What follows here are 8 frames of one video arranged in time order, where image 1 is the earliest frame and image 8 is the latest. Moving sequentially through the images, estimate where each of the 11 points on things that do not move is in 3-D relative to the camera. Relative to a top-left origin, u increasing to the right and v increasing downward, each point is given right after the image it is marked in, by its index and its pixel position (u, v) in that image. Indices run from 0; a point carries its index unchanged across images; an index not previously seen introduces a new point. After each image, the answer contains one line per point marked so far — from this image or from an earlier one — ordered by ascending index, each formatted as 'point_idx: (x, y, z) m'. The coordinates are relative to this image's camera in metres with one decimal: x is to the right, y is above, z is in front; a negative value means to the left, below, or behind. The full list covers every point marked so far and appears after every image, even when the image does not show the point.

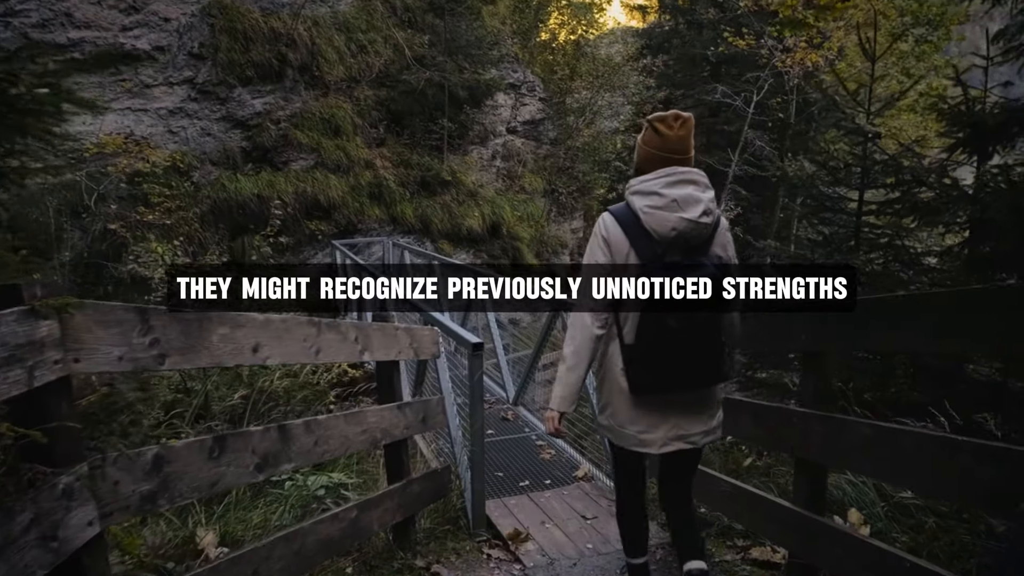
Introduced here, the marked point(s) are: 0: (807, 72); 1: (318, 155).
0: (+5.0, +3.7, +11.7) m
1: (-3.1, +2.1, +10.8) m
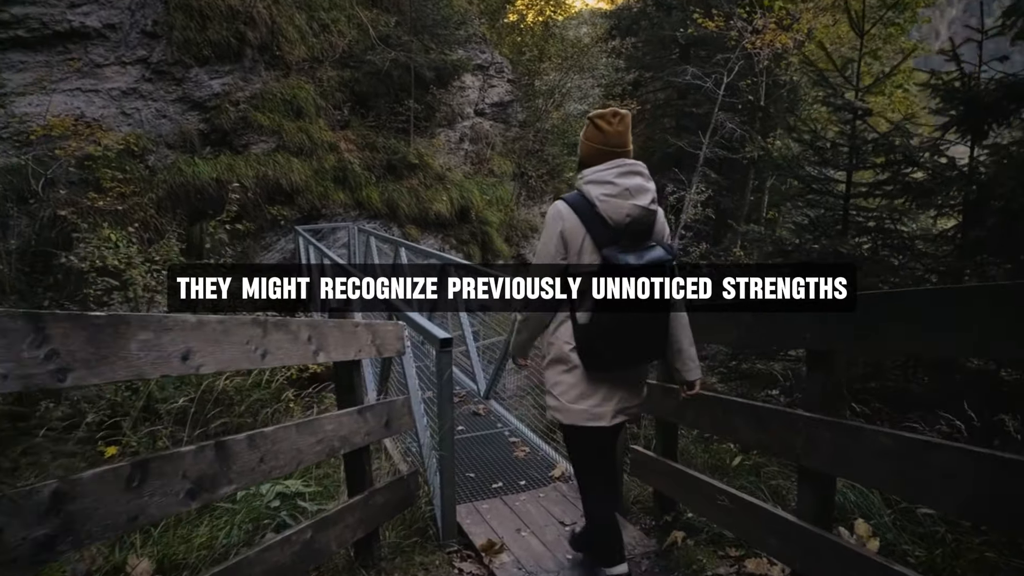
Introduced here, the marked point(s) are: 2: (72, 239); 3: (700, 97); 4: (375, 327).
0: (+4.5, +4.0, +11.6) m
1: (-3.6, +2.3, +10.4) m
2: (-4.9, +0.5, +7.9) m
3: (+3.4, +3.5, +12.5) m
4: (-0.5, -0.1, +2.2) m
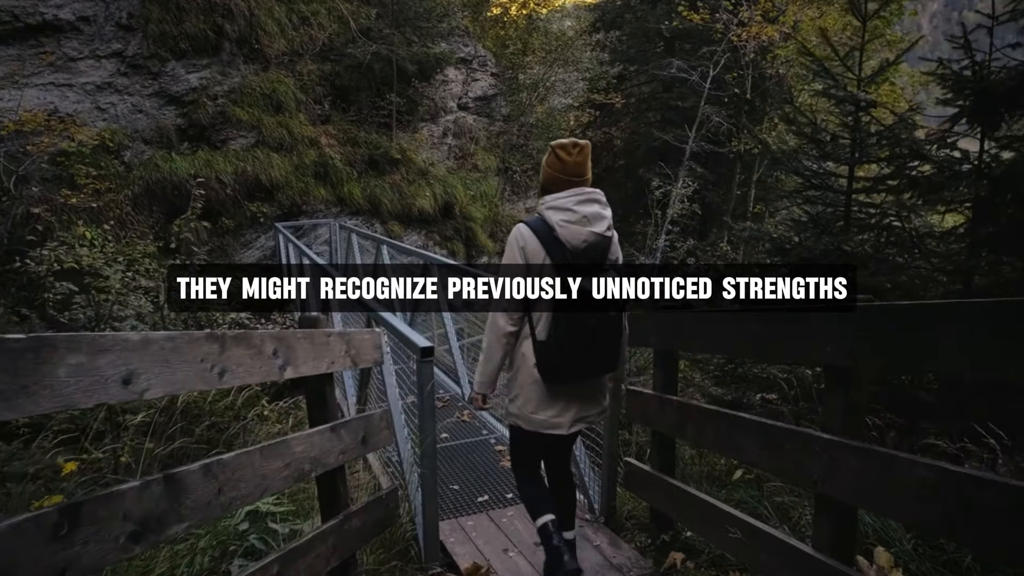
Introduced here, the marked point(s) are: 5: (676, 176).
0: (+4.2, +4.1, +11.5) m
1: (-3.8, +2.3, +10.2) m
2: (-5.1, +0.5, +7.7) m
3: (+3.1, +3.6, +12.4) m
4: (-0.5, -0.1, +2.1) m
5: (+3.0, +2.0, +12.2) m
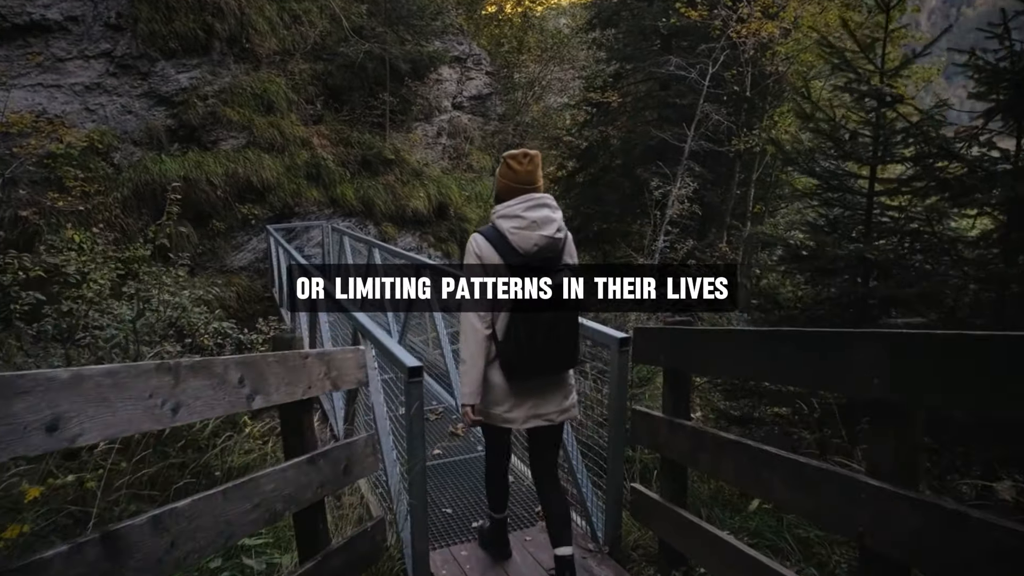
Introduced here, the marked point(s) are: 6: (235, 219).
0: (+4.1, +4.1, +11.4) m
1: (-3.9, +2.3, +10.0) m
2: (-5.1, +0.4, +7.4) m
3: (+3.0, +3.6, +12.2) m
4: (-0.5, -0.2, +1.9) m
5: (+2.9, +2.0, +12.0) m
6: (-3.9, +1.0, +9.5) m
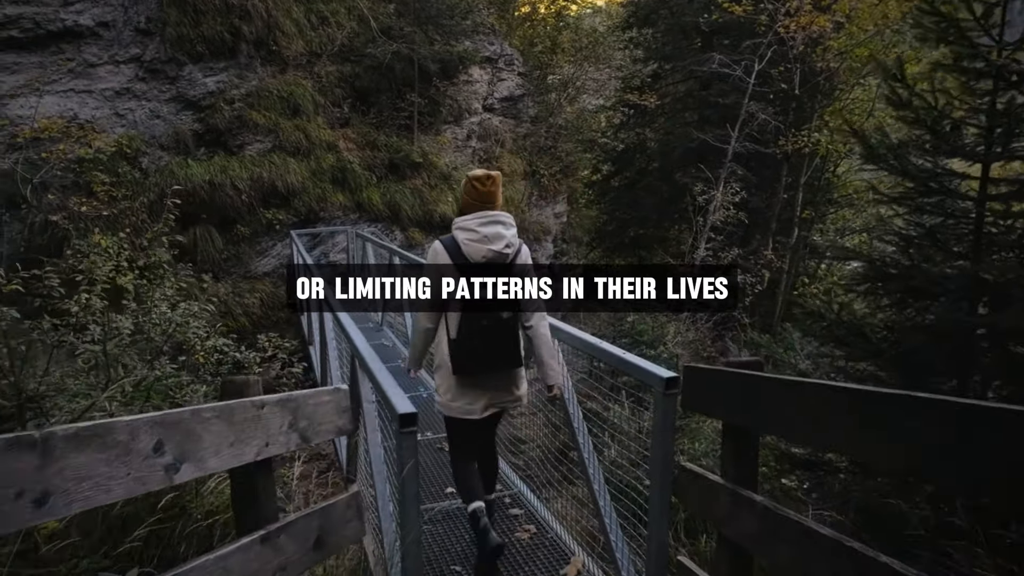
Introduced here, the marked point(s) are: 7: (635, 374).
0: (+4.6, +3.9, +10.7) m
1: (-3.4, +2.2, +9.8) m
2: (-4.8, +0.4, +7.3) m
3: (+3.6, +3.4, +11.6) m
4: (-0.5, -0.2, +1.5) m
5: (+3.4, +1.8, +11.4) m
6: (-3.4, +0.9, +9.2) m
7: (+0.4, -0.3, +2.5) m
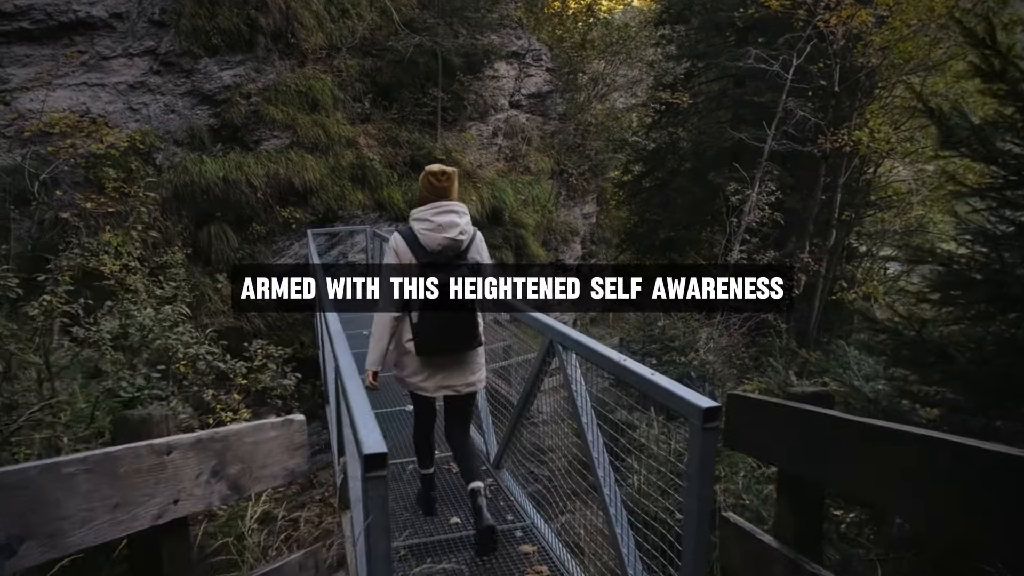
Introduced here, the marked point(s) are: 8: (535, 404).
0: (+5.0, +3.8, +10.1) m
1: (-3.1, +2.2, +9.5) m
2: (-4.5, +0.4, +7.0) m
3: (+4.0, +3.3, +11.0) m
4: (-0.5, -0.3, +1.1) m
5: (+3.8, +1.8, +10.8) m
6: (-3.1, +0.9, +8.9) m
7: (+0.5, -0.3, +2.0) m
8: (+0.1, -0.6, +3.6) m
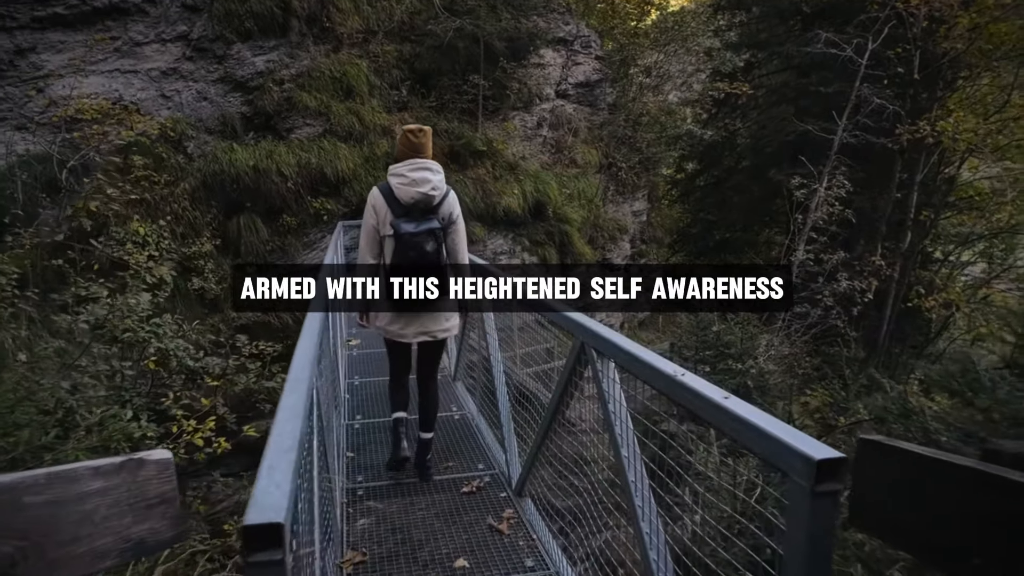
0: (+5.7, +3.8, +9.1) m
1: (-2.5, +2.2, +9.0) m
2: (-4.2, +0.5, +6.7) m
3: (+4.7, +3.3, +10.1) m
4: (-0.6, -0.2, +0.5) m
5: (+4.5, +1.7, +9.9) m
6: (-2.6, +0.9, +8.5) m
7: (+0.4, -0.3, +1.4) m
8: (+0.2, -0.6, +3.0) m
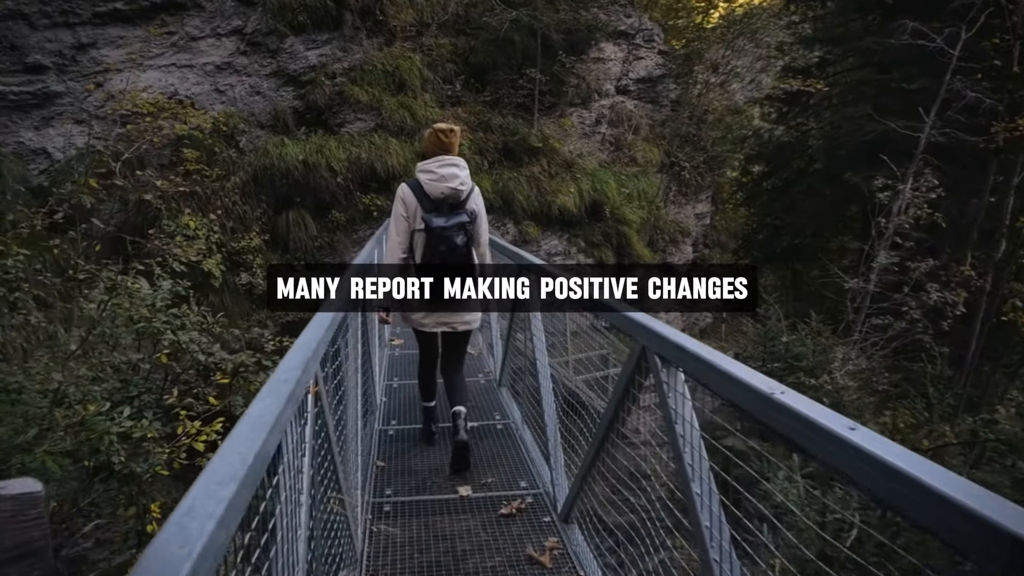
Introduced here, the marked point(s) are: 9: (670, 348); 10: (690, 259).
0: (+6.4, +3.6, +8.2) m
1: (-1.8, +2.3, +8.8) m
2: (-3.7, +0.5, +6.6) m
3: (+5.6, +3.1, +9.3) m
4: (-0.6, -0.1, +0.1) m
5: (+5.3, +1.6, +9.1) m
6: (-1.9, +0.9, +8.3) m
7: (+0.5, -0.3, +0.9) m
8: (+0.4, -0.6, +2.6) m
9: (+0.4, -0.2, +1.9) m
10: (+3.0, +0.5, +11.4) m
